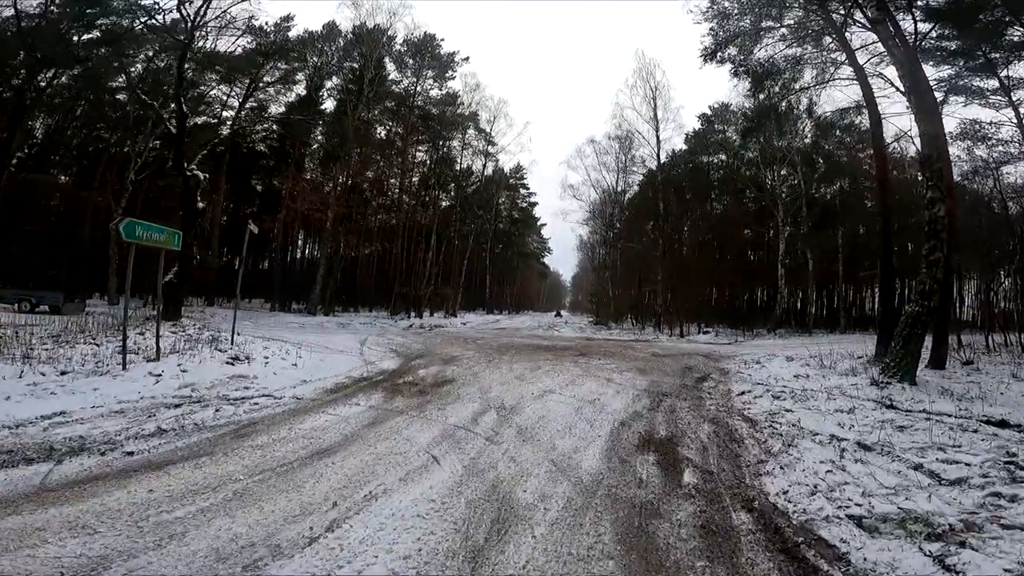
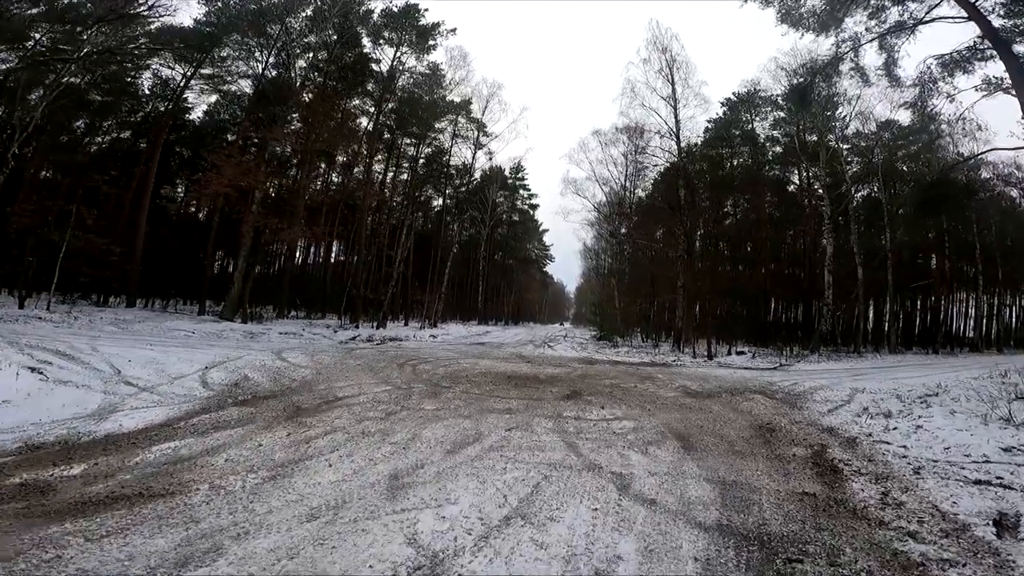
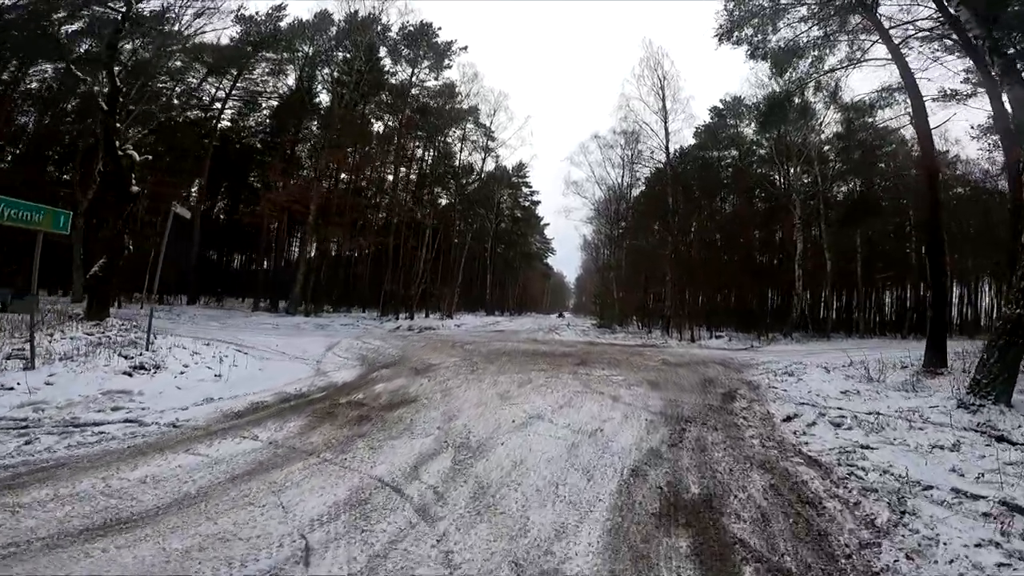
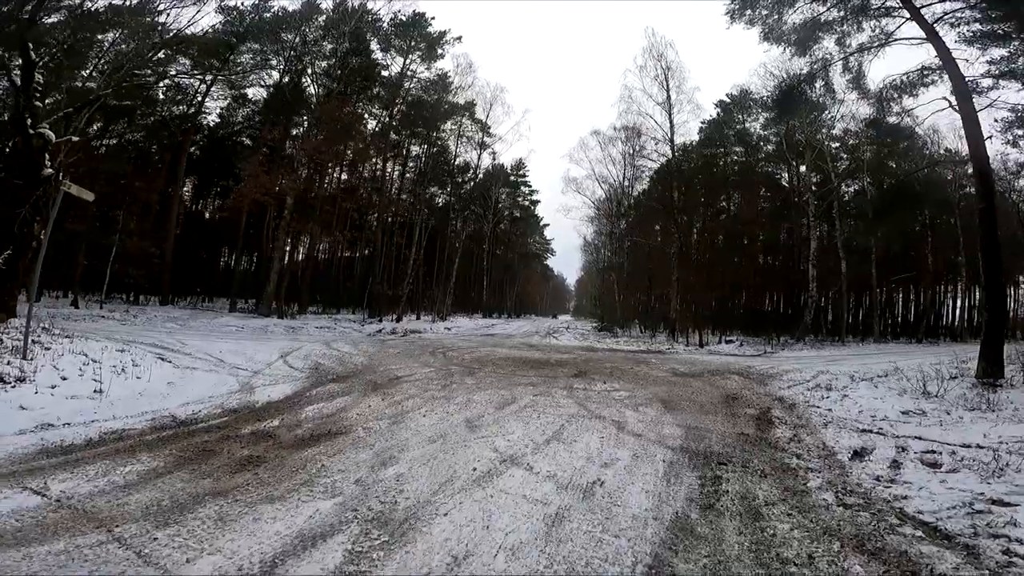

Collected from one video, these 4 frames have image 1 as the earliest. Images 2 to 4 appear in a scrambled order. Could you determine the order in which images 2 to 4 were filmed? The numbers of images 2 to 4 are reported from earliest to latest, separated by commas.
3, 4, 2
